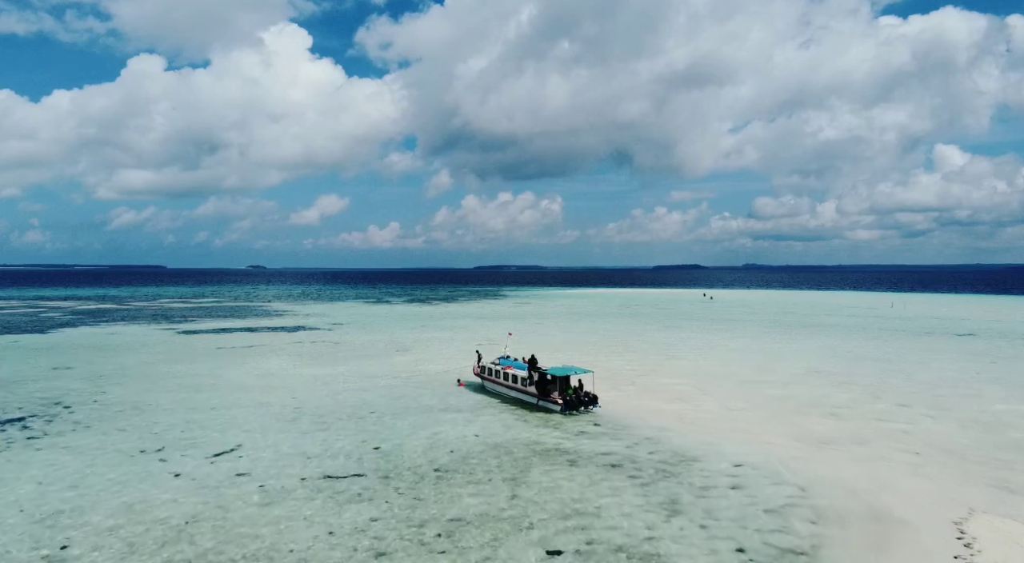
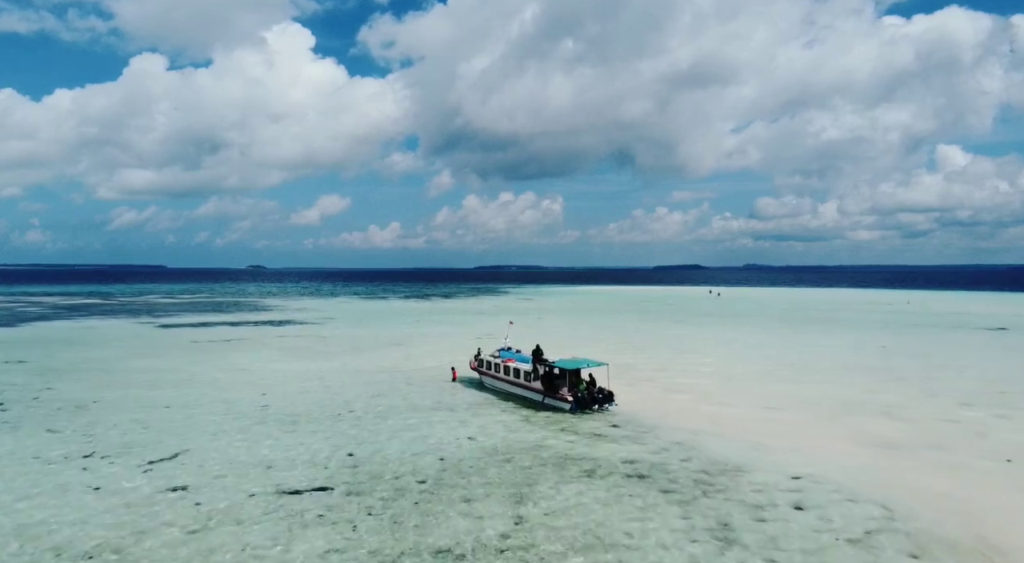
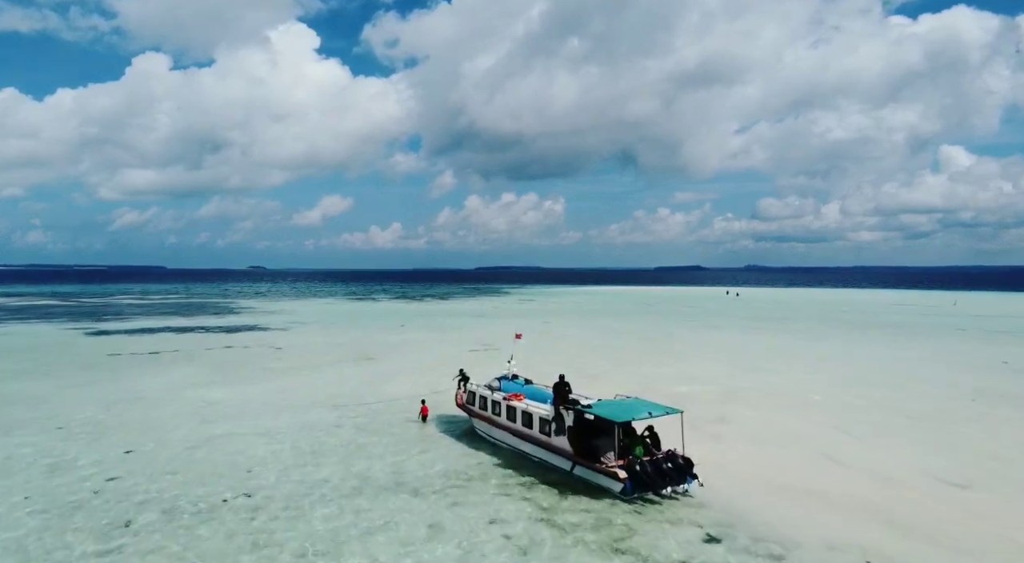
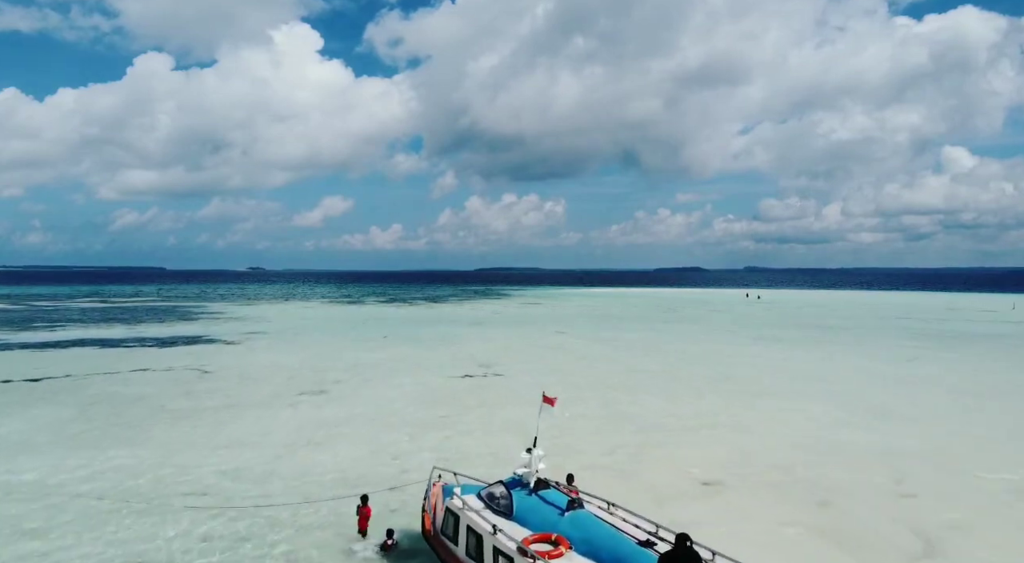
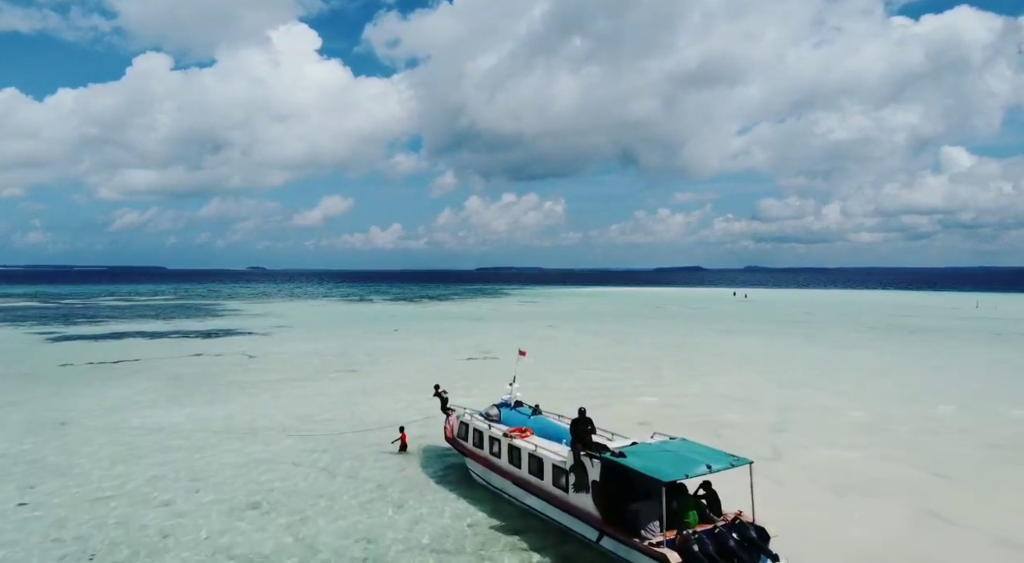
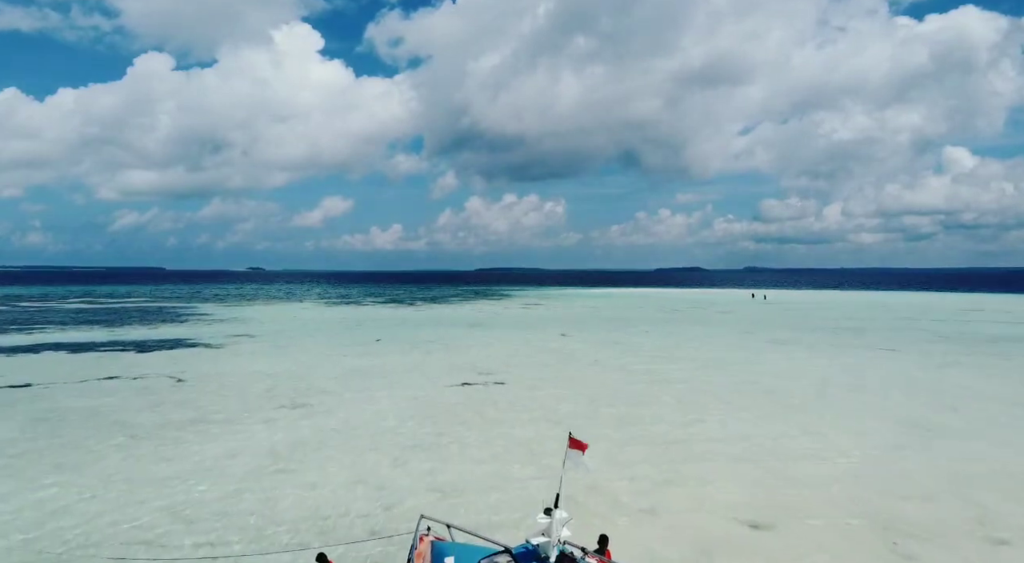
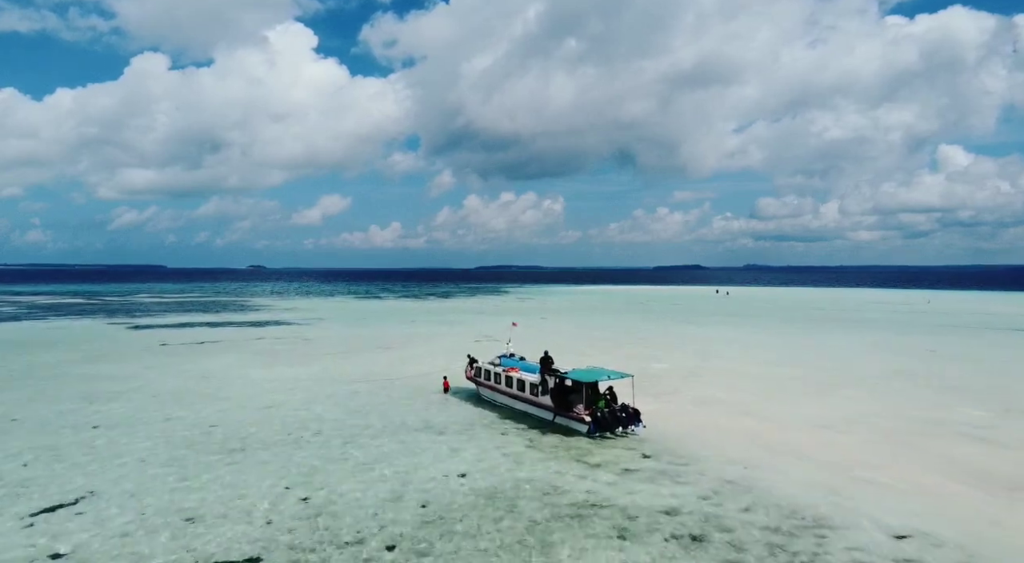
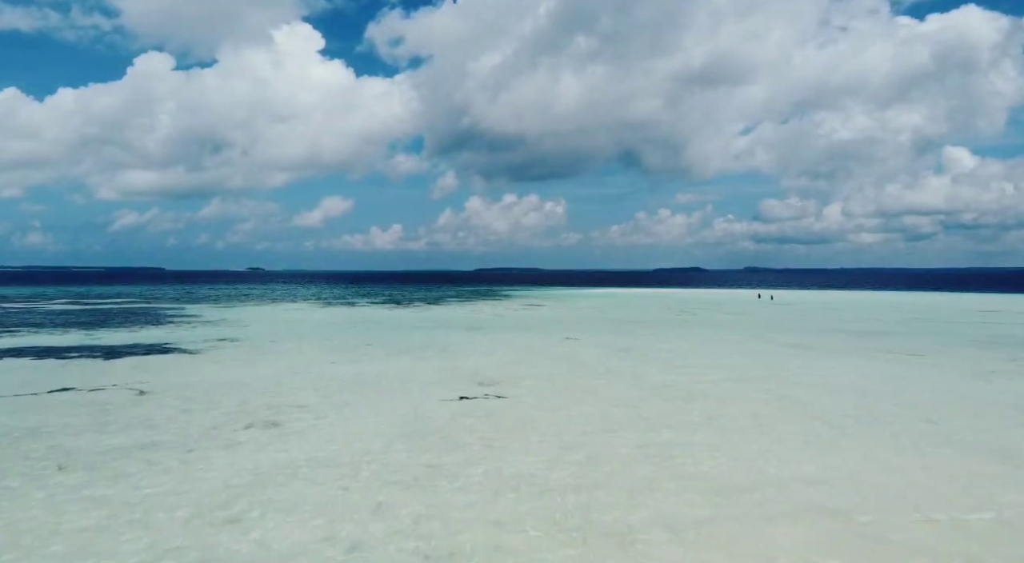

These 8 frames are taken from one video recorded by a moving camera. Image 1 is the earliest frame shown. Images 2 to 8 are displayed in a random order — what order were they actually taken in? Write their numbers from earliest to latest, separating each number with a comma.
2, 7, 3, 5, 4, 6, 8
